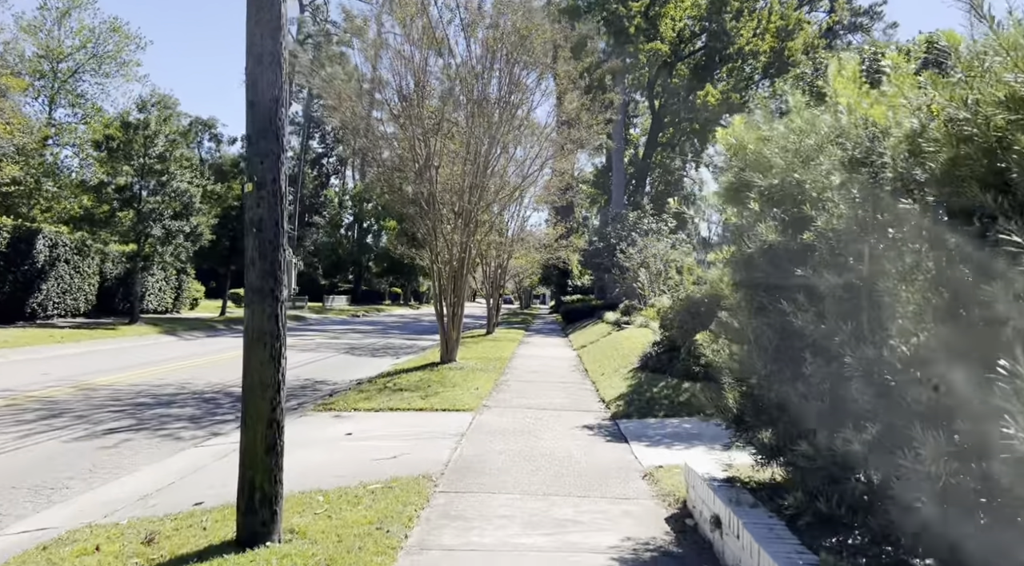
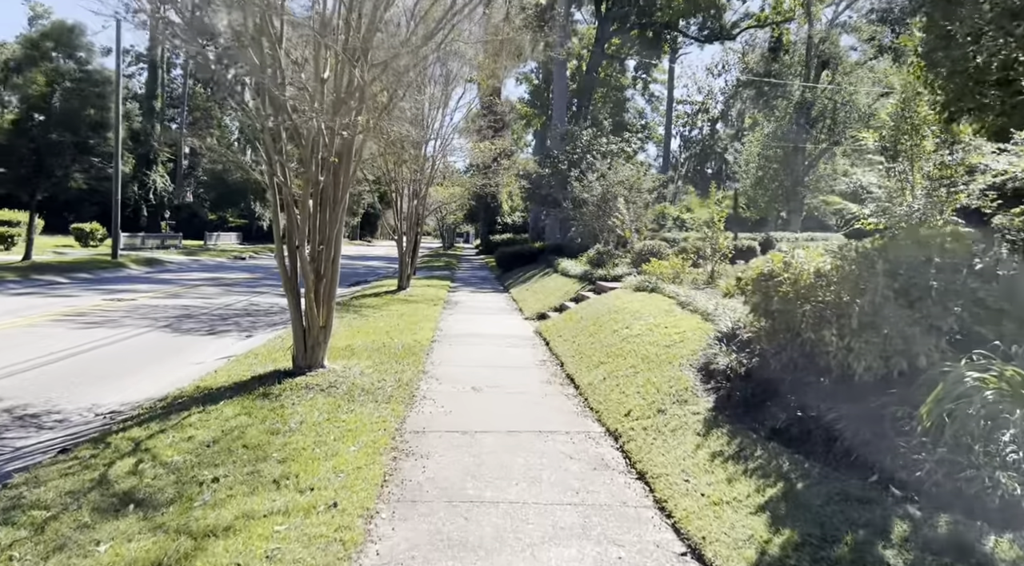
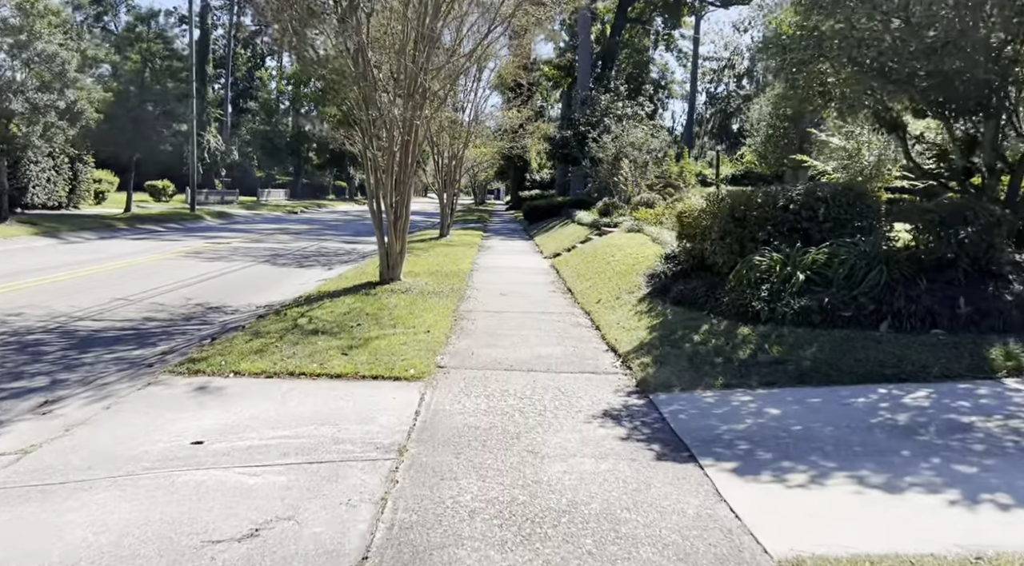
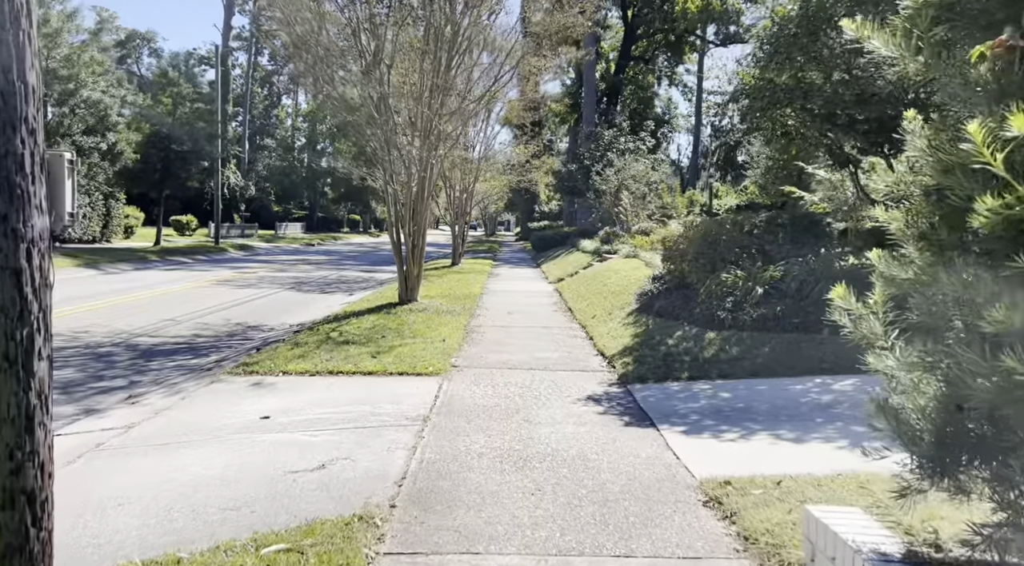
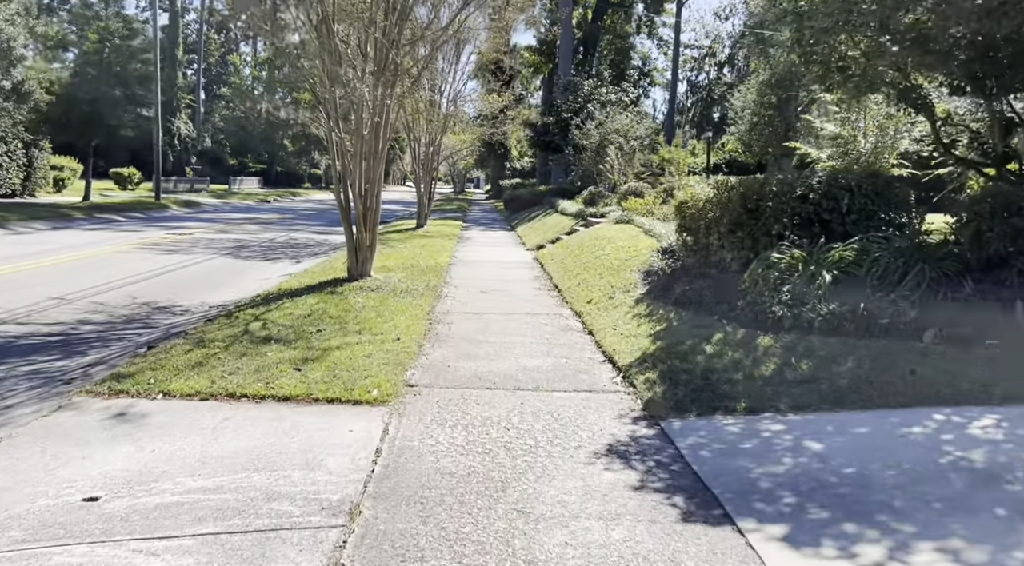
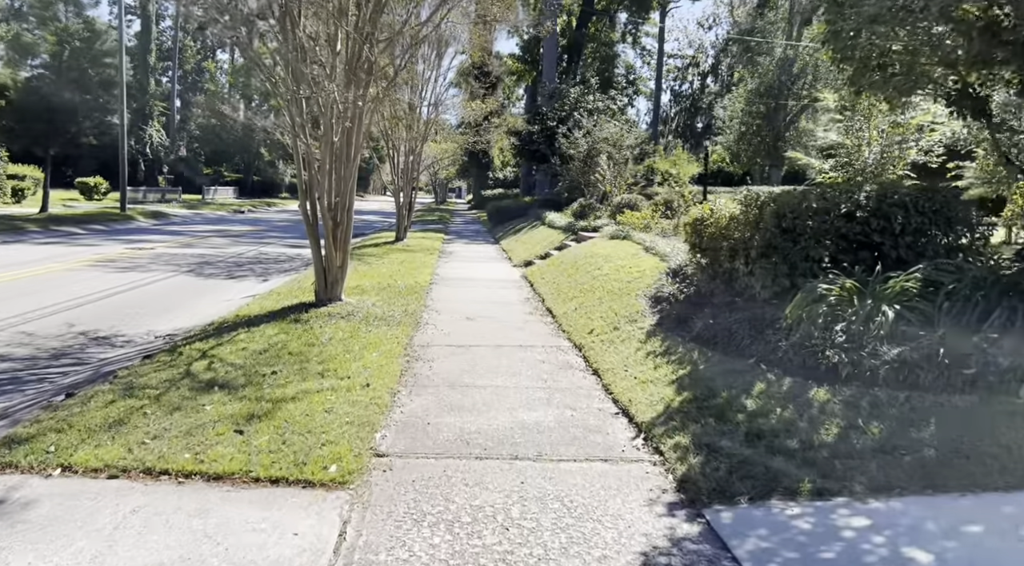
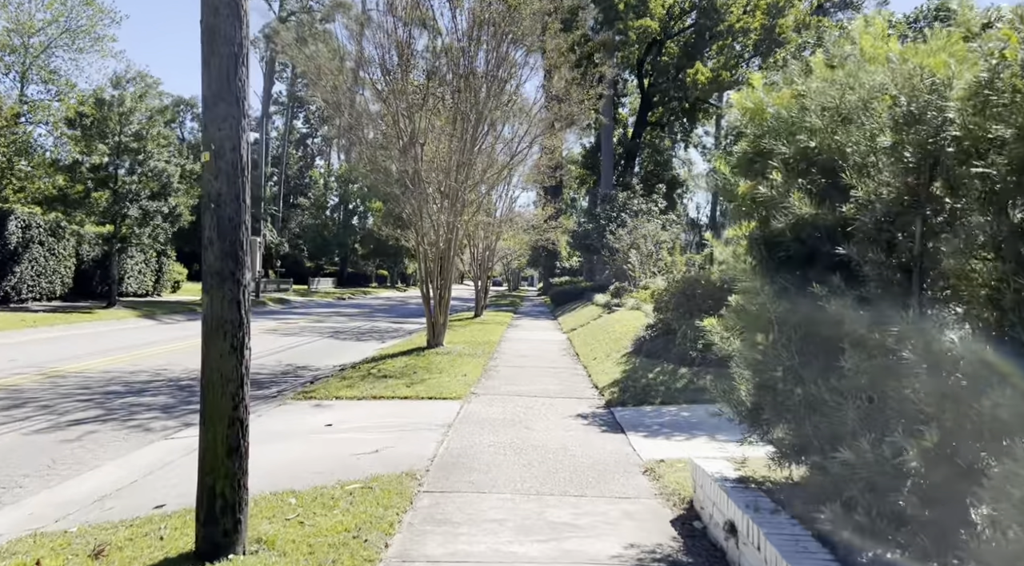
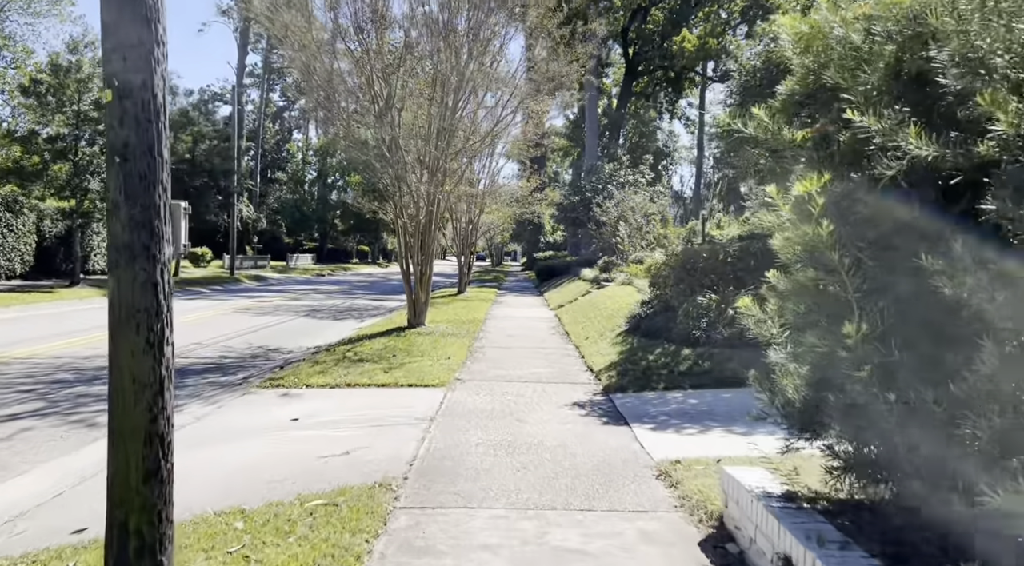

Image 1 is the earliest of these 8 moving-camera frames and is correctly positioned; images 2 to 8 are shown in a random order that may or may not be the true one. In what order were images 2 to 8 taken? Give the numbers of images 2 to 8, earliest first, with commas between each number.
7, 8, 4, 3, 5, 6, 2
